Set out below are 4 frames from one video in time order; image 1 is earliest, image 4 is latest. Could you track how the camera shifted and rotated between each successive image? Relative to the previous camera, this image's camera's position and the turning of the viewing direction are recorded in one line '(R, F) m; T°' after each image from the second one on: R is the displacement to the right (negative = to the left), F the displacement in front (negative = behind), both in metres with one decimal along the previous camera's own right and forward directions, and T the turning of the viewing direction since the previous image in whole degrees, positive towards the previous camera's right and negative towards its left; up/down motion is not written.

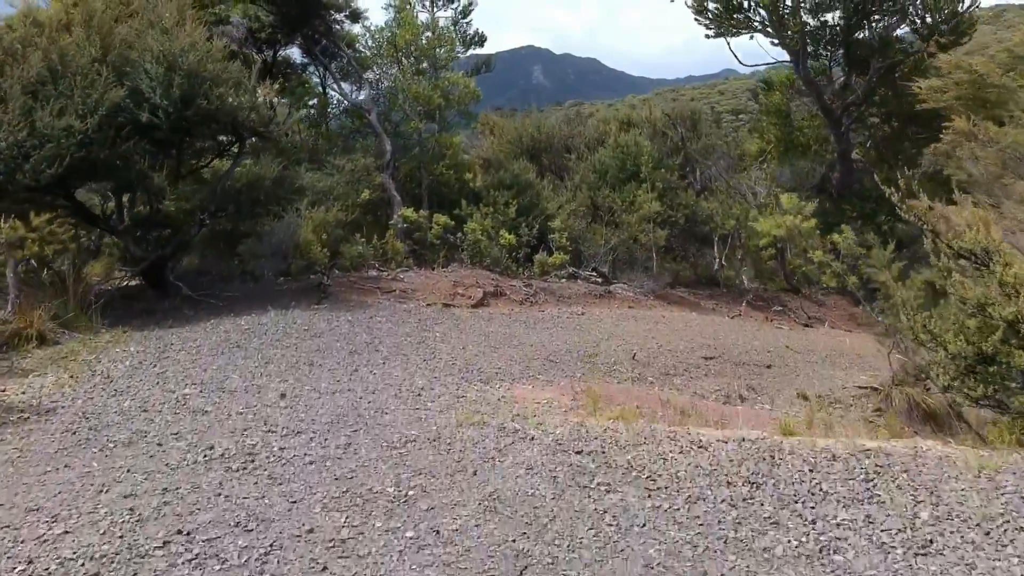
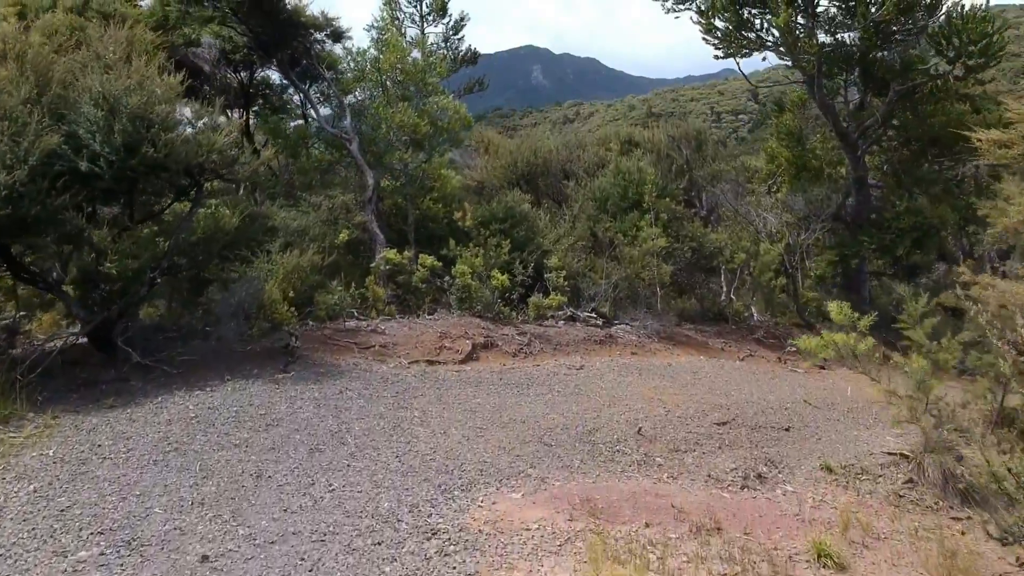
(+0.1, +0.8) m; 0°
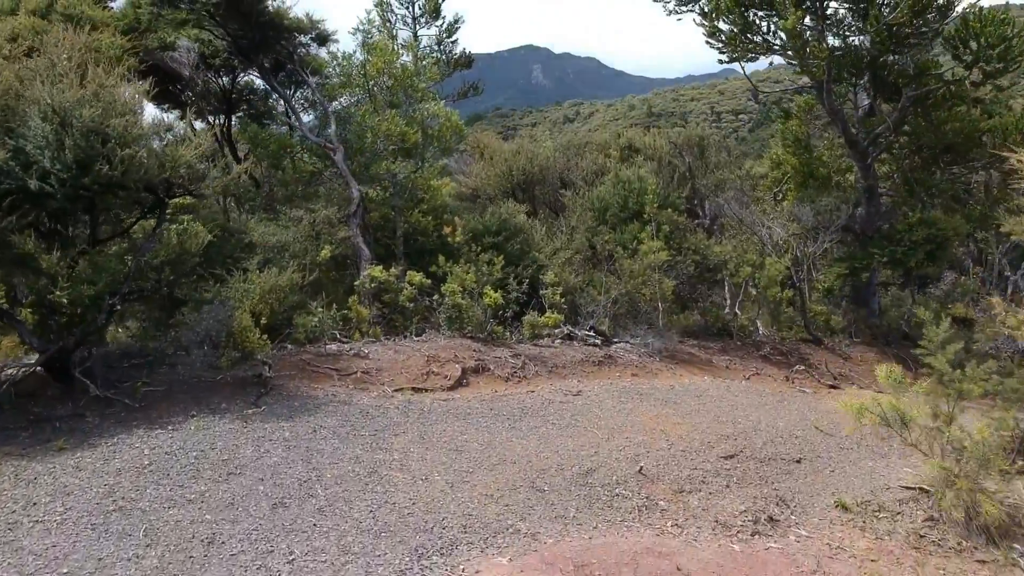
(+0.1, +0.5) m; 0°
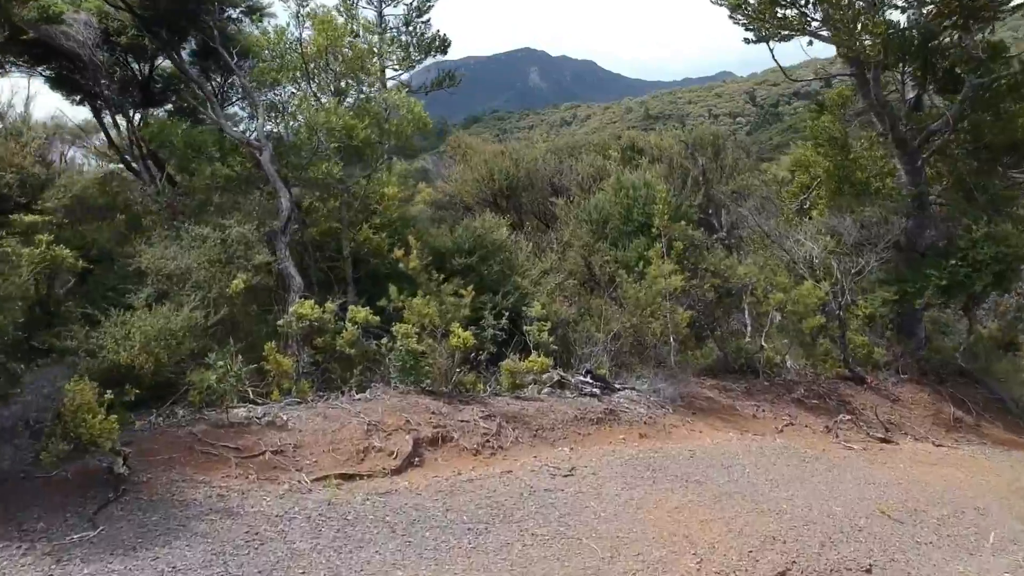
(+0.2, +2.0) m; 0°
